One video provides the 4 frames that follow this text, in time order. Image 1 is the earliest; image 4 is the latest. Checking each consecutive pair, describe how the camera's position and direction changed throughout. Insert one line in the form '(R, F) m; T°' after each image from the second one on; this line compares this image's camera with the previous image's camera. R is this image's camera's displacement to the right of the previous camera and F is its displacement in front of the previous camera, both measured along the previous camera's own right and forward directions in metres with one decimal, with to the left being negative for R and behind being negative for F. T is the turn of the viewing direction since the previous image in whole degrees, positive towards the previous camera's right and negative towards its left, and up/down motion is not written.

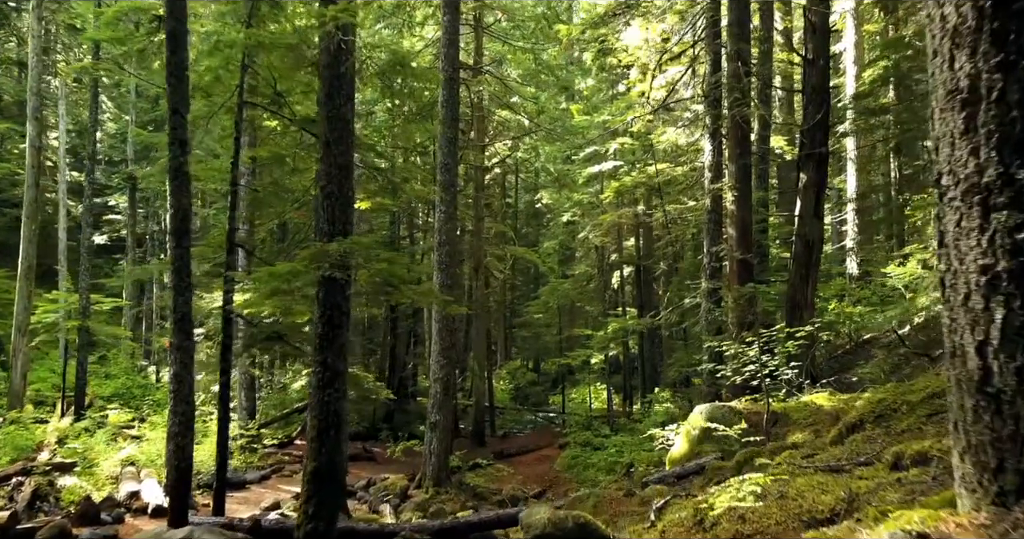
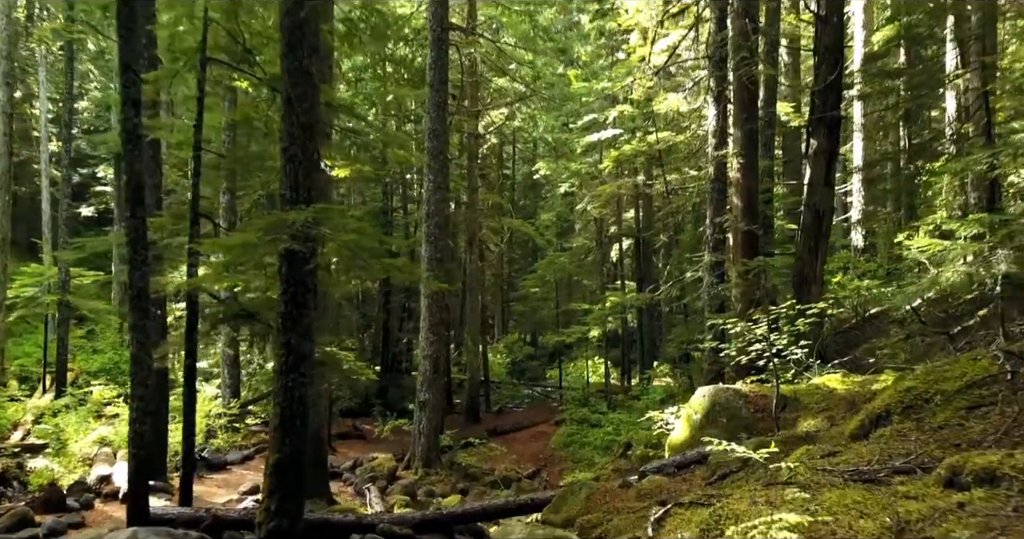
(+0.1, +0.7) m; 0°
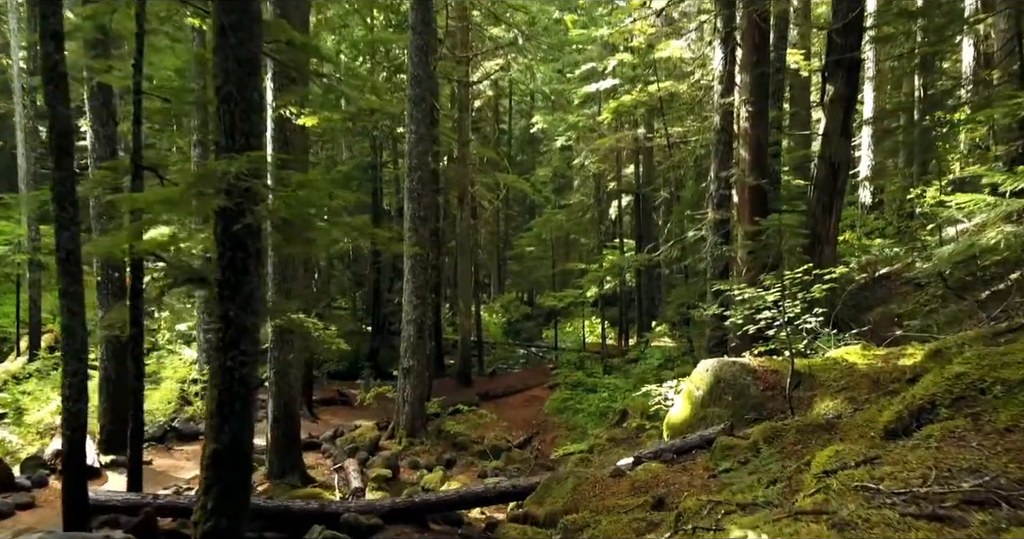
(+0.2, +0.9) m; 0°
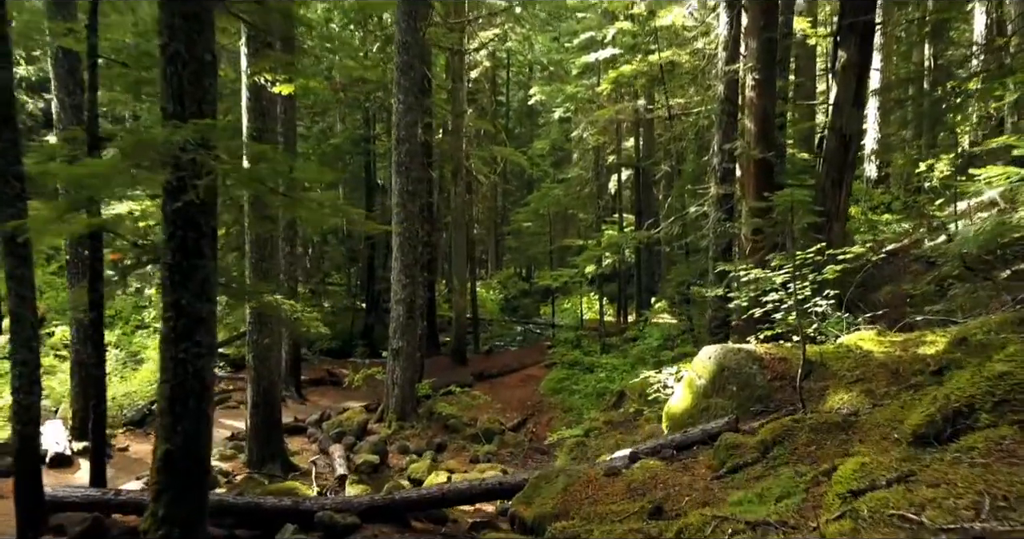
(+0.1, +0.5) m; 0°
